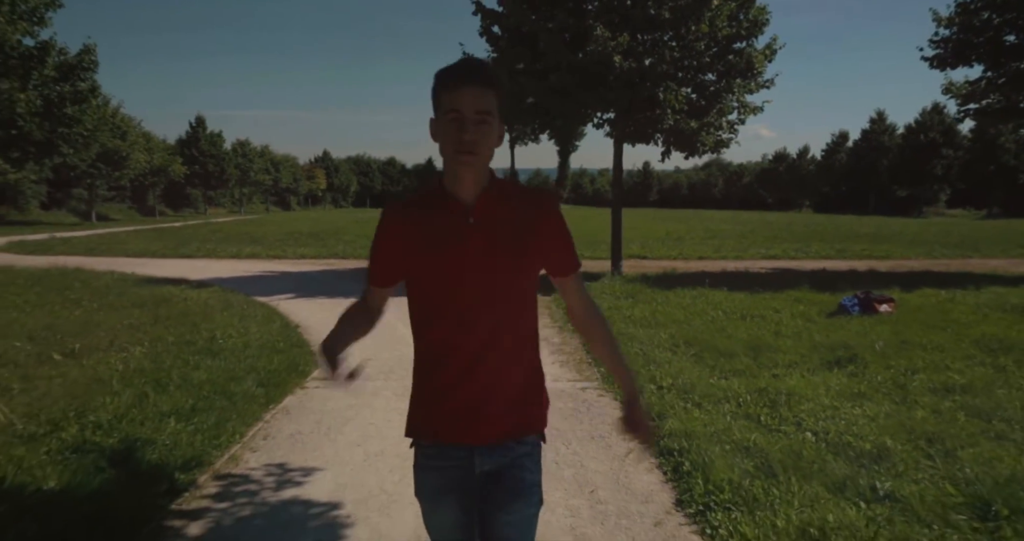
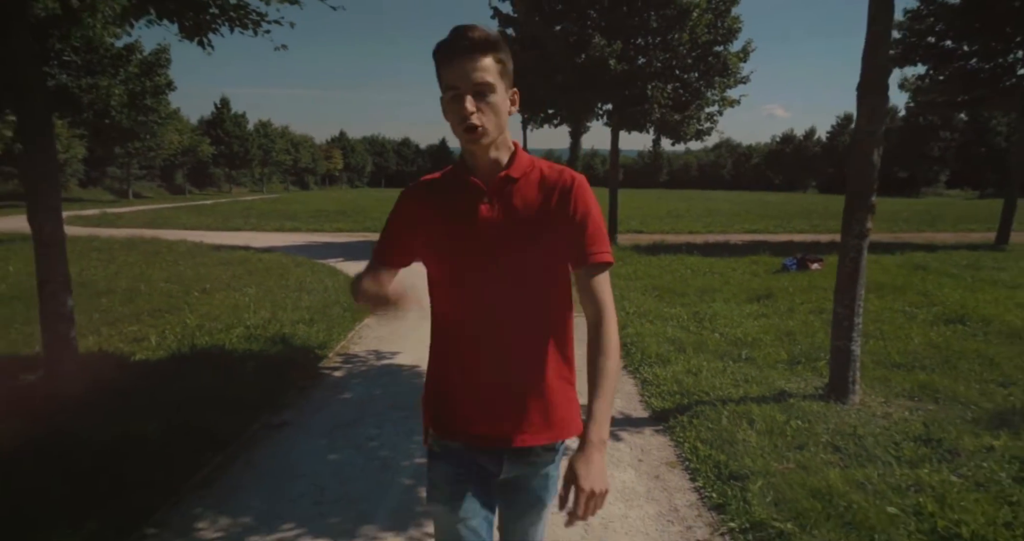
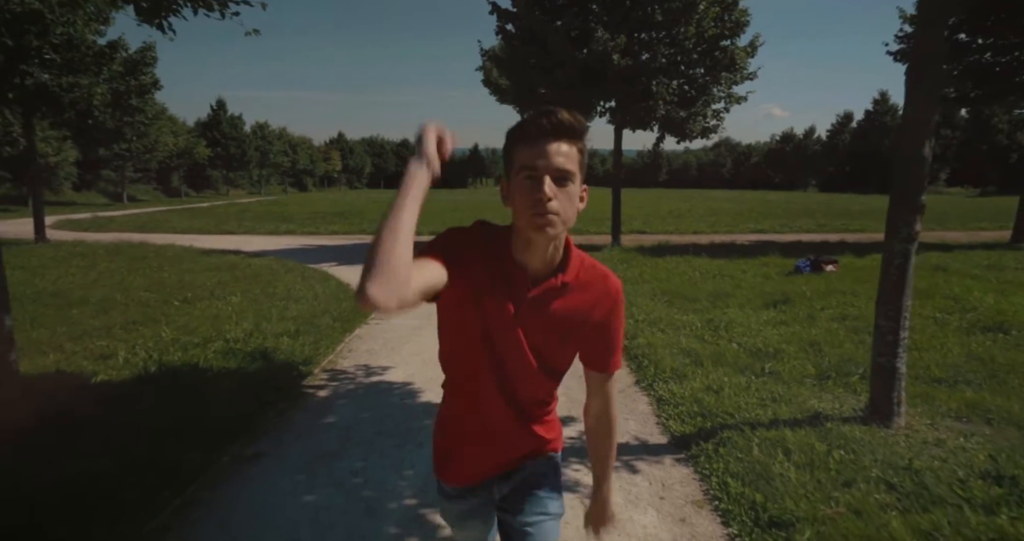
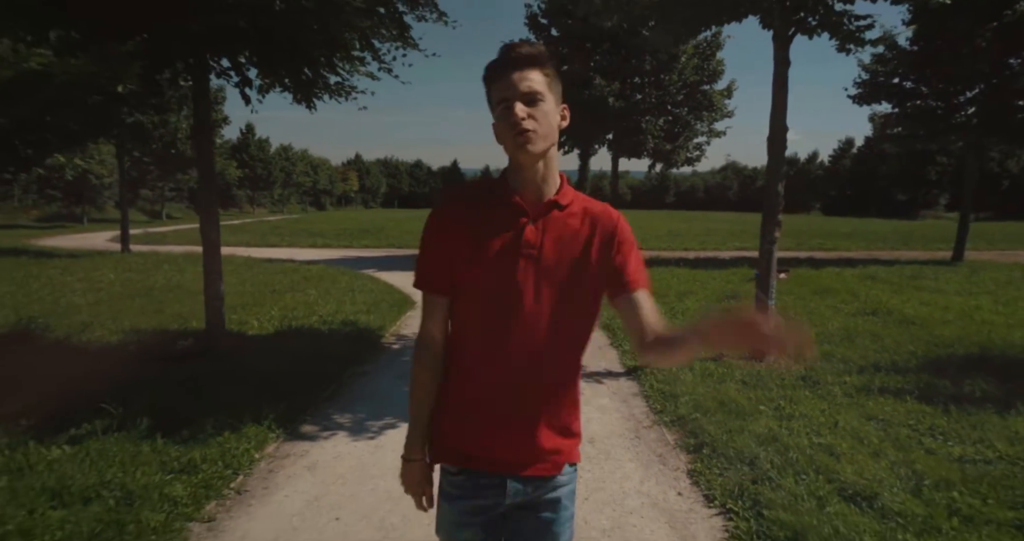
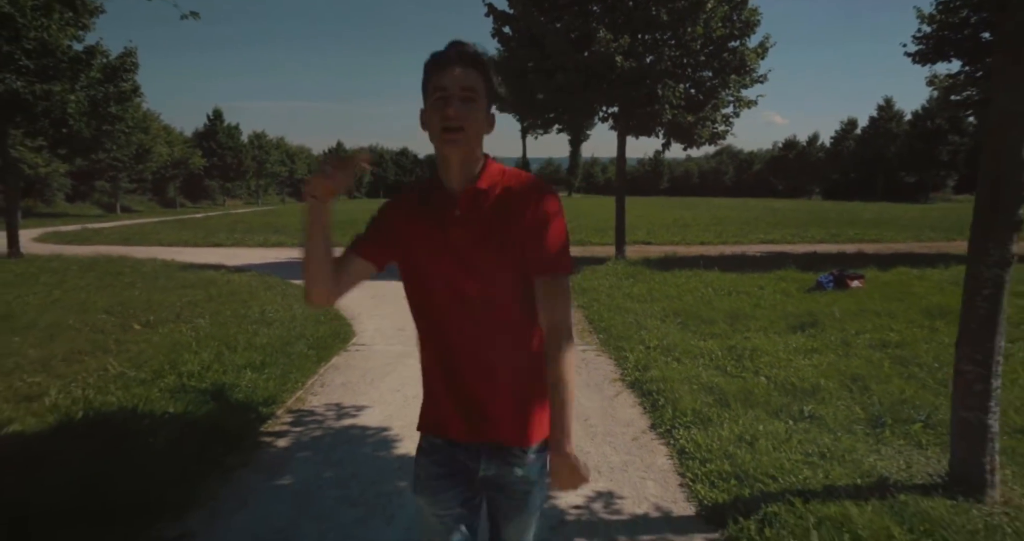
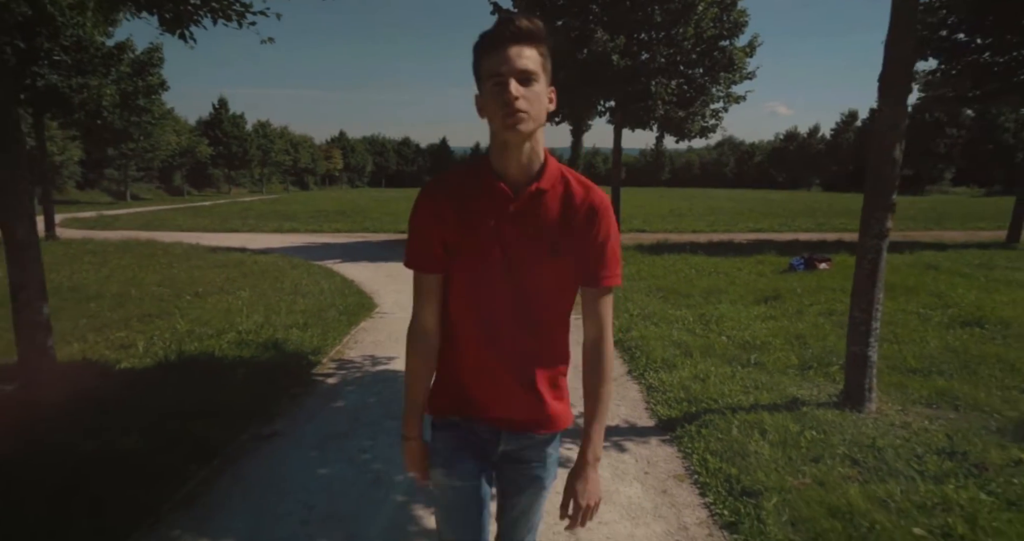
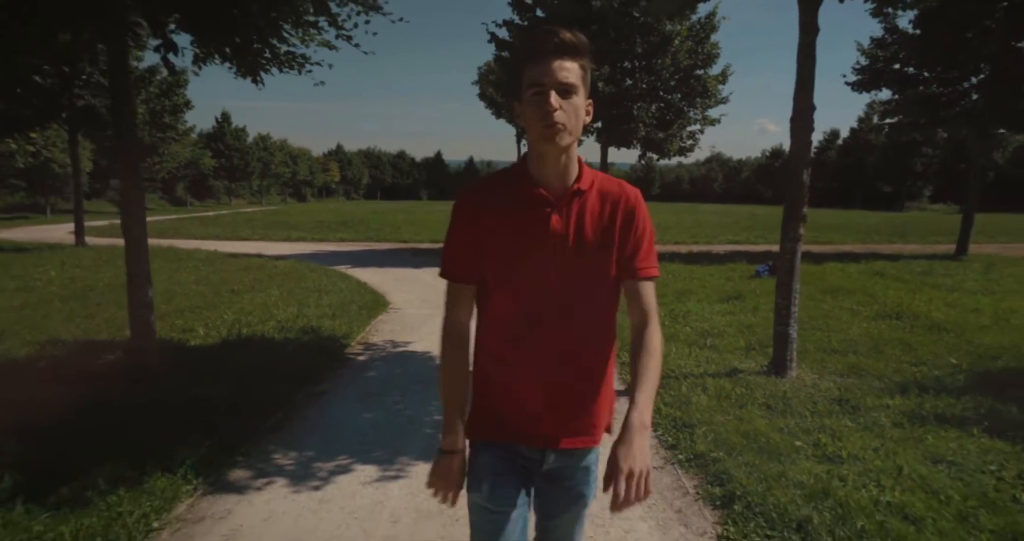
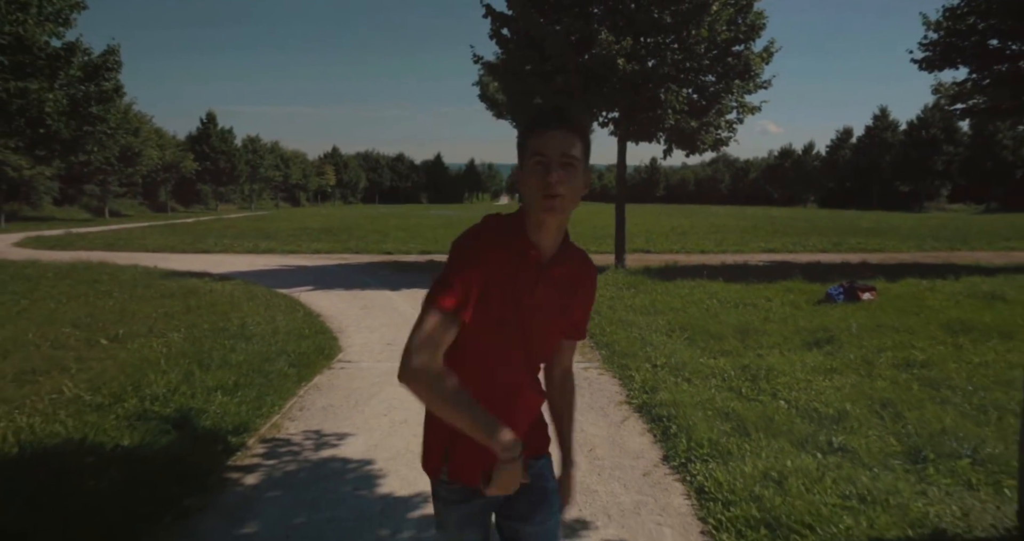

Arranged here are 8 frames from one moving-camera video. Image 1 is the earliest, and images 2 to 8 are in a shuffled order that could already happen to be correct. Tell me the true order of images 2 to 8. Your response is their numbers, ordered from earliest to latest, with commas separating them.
8, 5, 3, 6, 2, 7, 4
